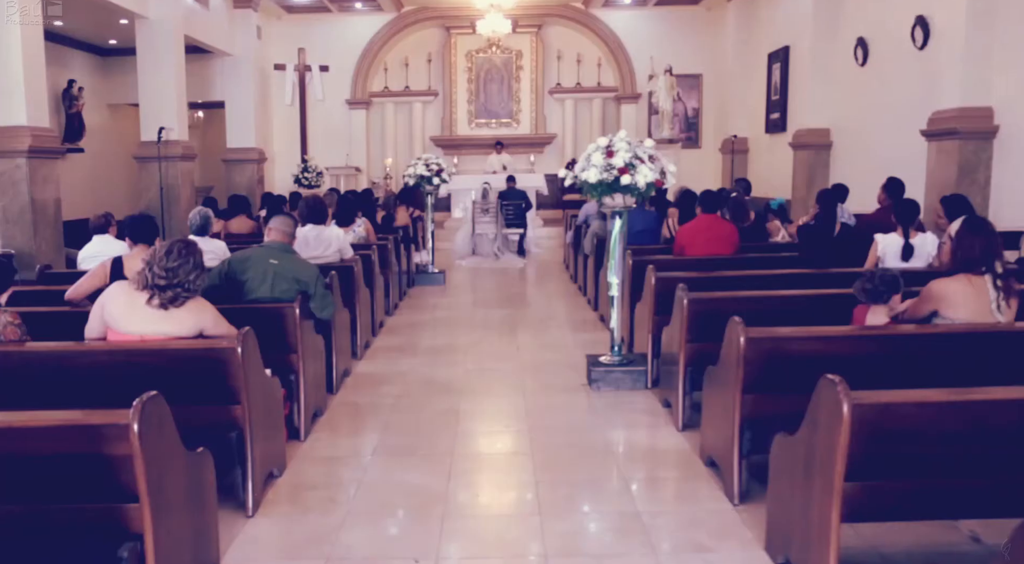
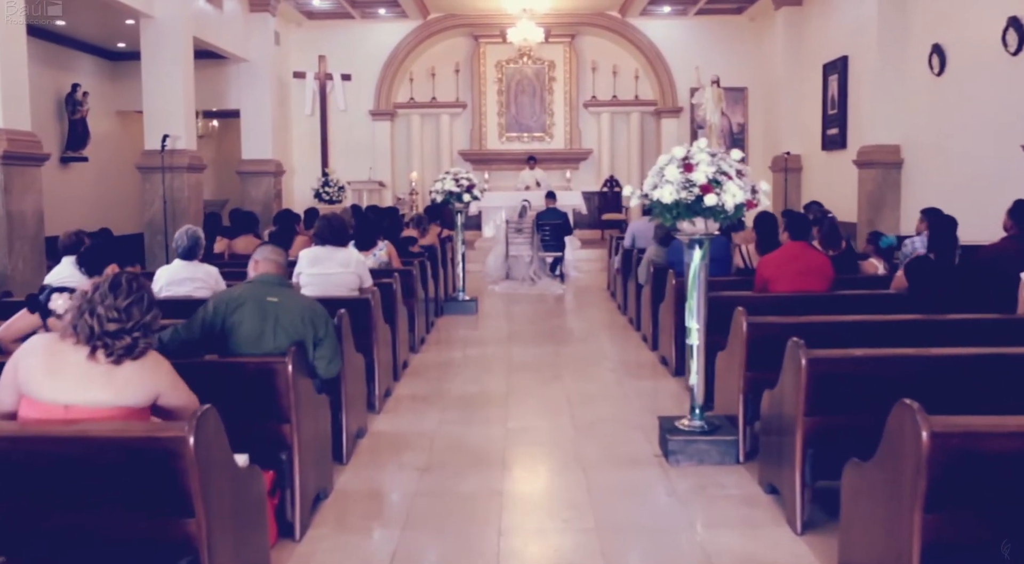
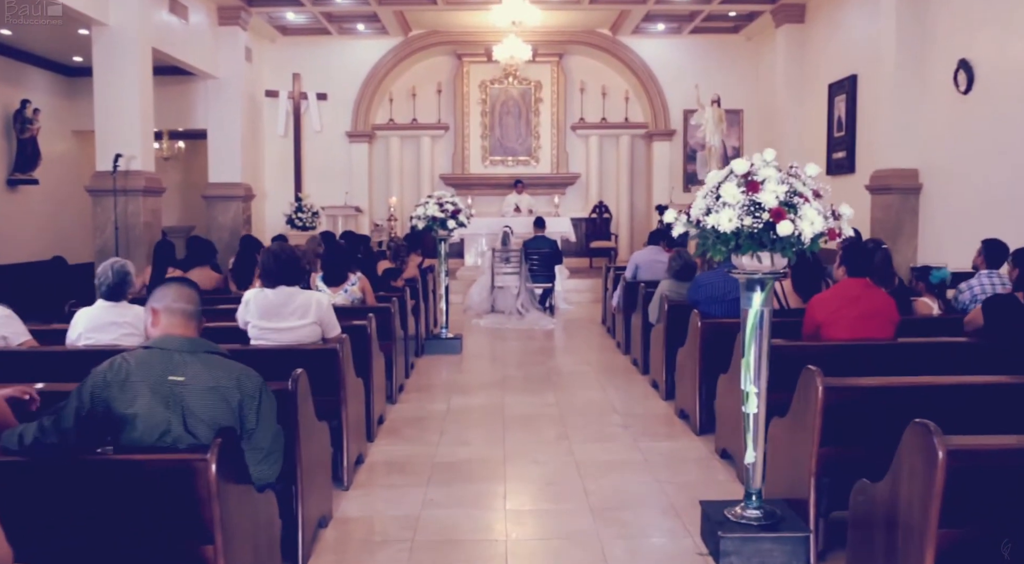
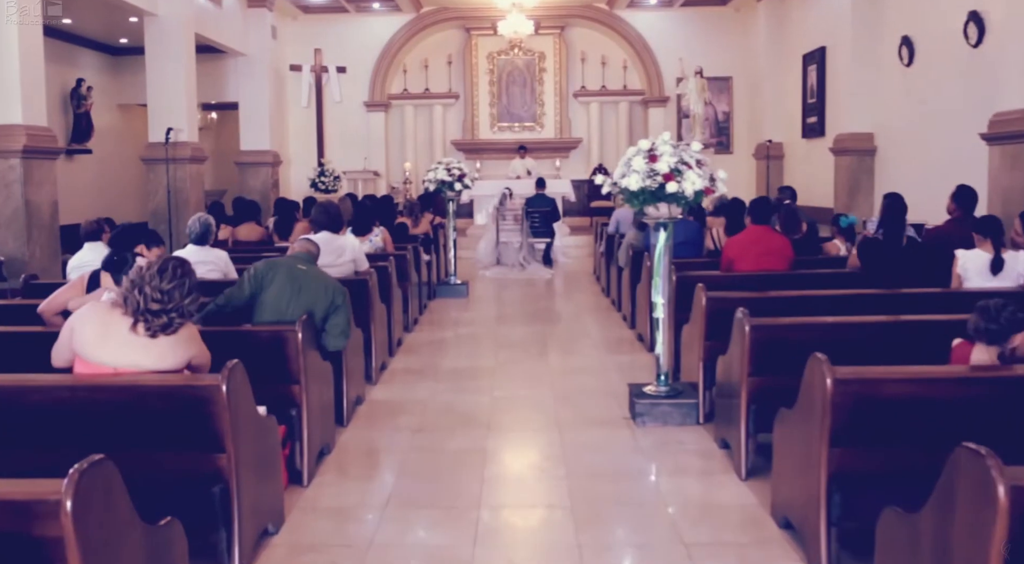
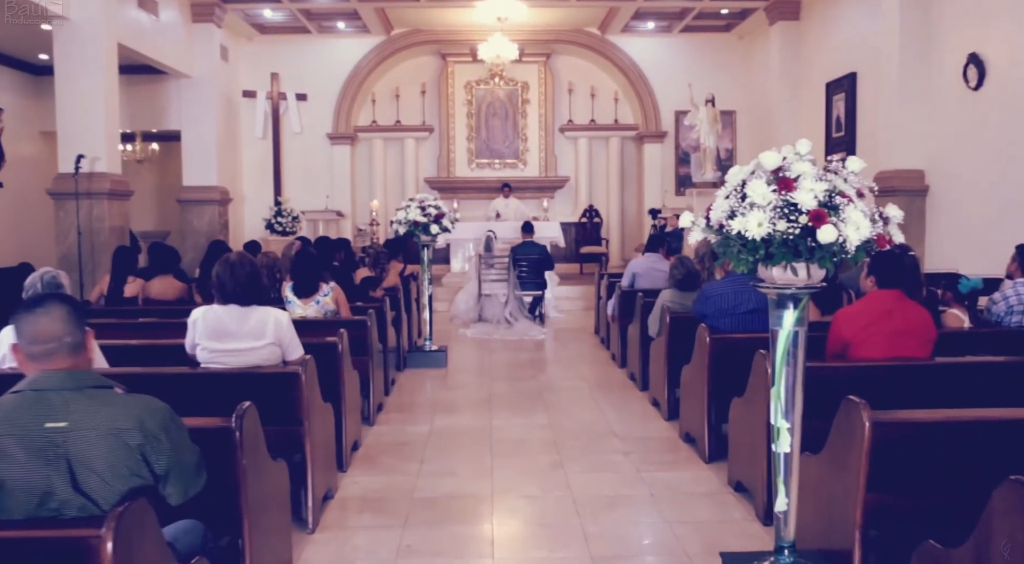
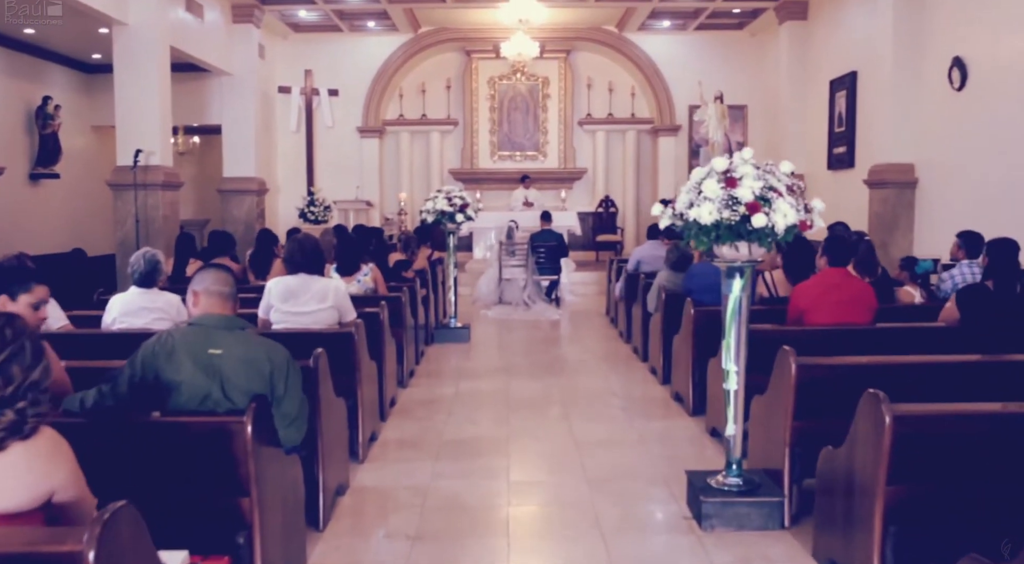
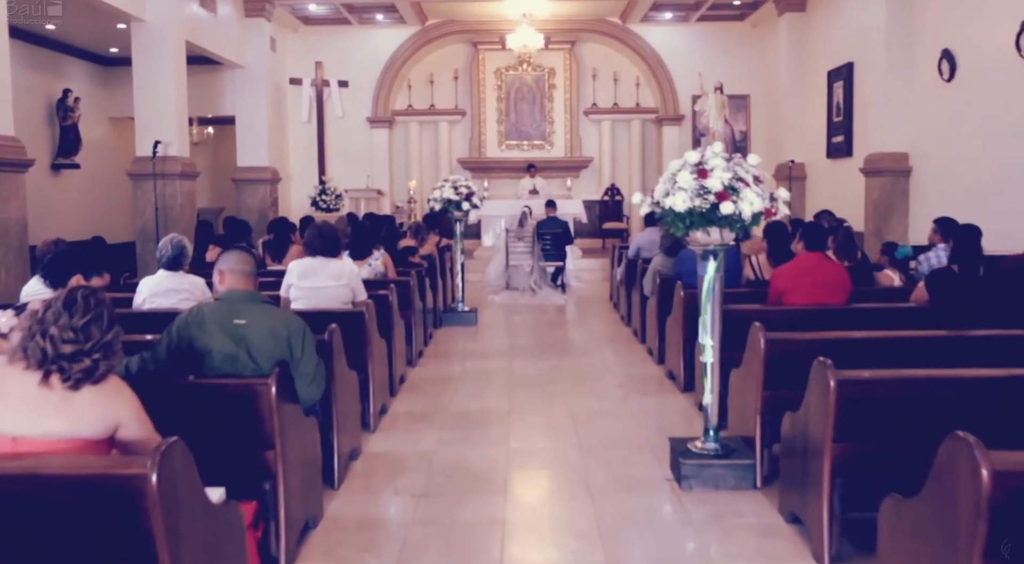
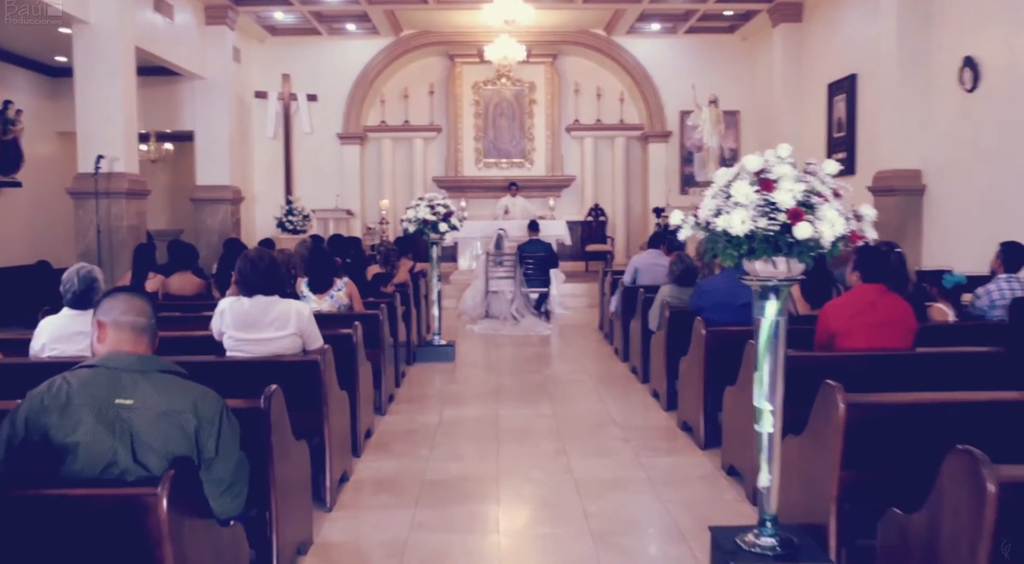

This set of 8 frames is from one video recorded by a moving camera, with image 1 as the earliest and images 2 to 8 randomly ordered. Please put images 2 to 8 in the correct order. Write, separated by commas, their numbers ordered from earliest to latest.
4, 2, 7, 6, 3, 8, 5
